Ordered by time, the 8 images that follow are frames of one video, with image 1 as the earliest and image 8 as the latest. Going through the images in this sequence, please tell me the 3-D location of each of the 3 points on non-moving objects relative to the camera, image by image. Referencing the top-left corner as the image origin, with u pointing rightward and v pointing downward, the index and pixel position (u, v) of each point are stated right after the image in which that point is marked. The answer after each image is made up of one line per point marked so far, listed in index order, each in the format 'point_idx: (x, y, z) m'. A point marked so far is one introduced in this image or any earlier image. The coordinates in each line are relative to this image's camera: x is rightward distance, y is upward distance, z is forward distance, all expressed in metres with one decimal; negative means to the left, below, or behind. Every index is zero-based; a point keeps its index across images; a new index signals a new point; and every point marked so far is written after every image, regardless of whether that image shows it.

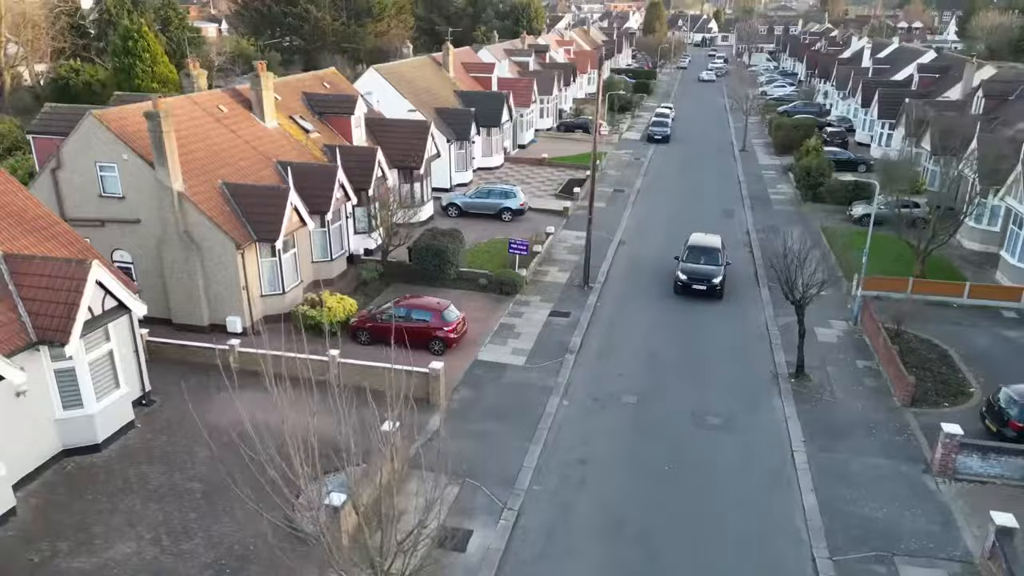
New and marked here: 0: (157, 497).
0: (-7.4, -4.4, +14.5) m
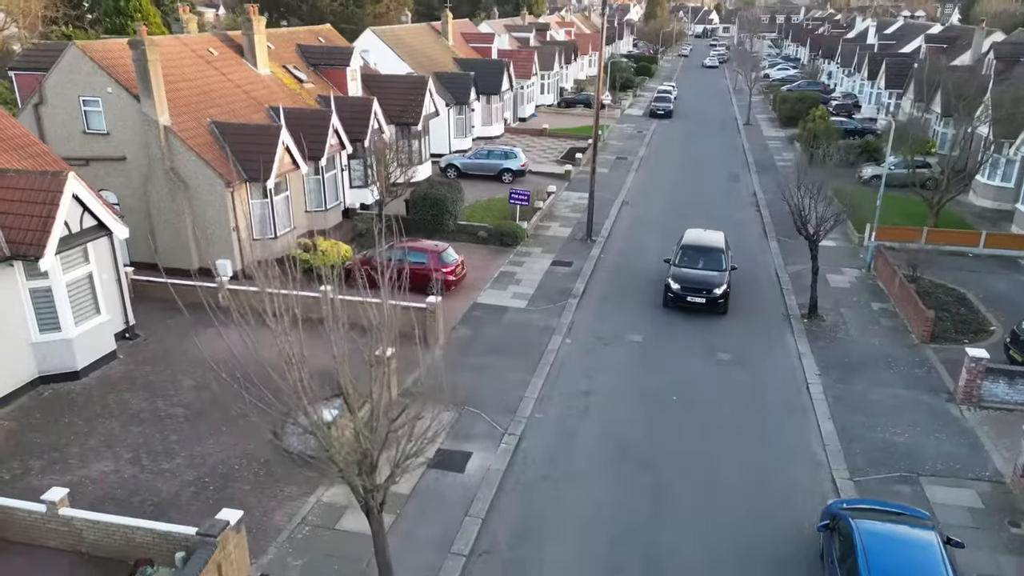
0: (-7.4, -2.6, +13.8) m
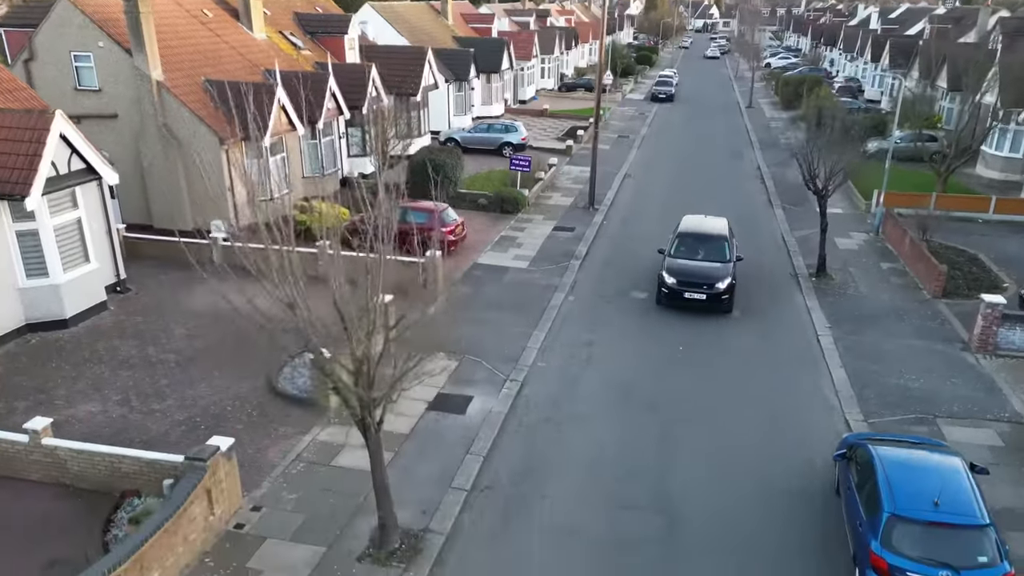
0: (-7.3, -1.5, +13.3) m
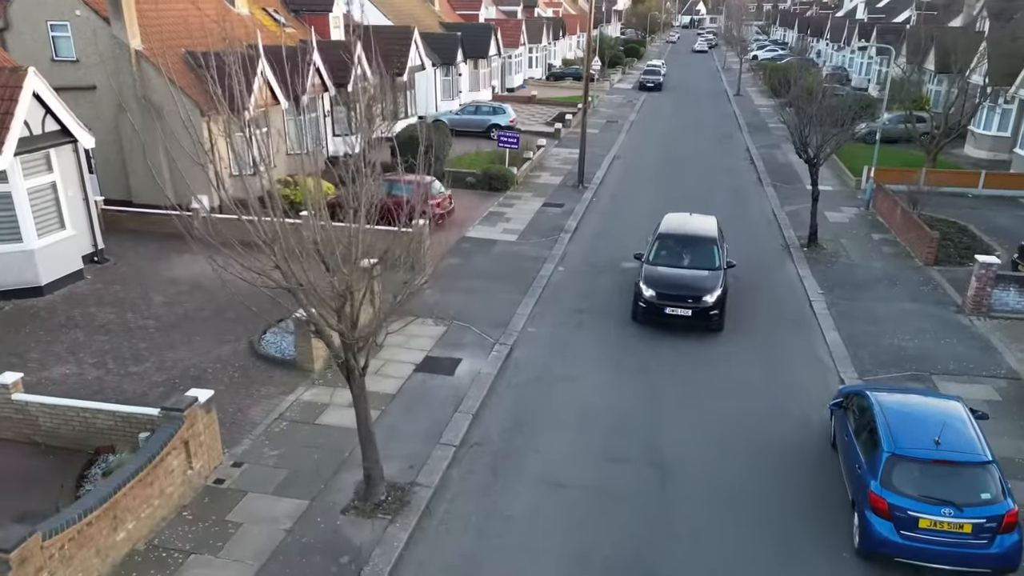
0: (-7.5, -0.8, +12.9) m
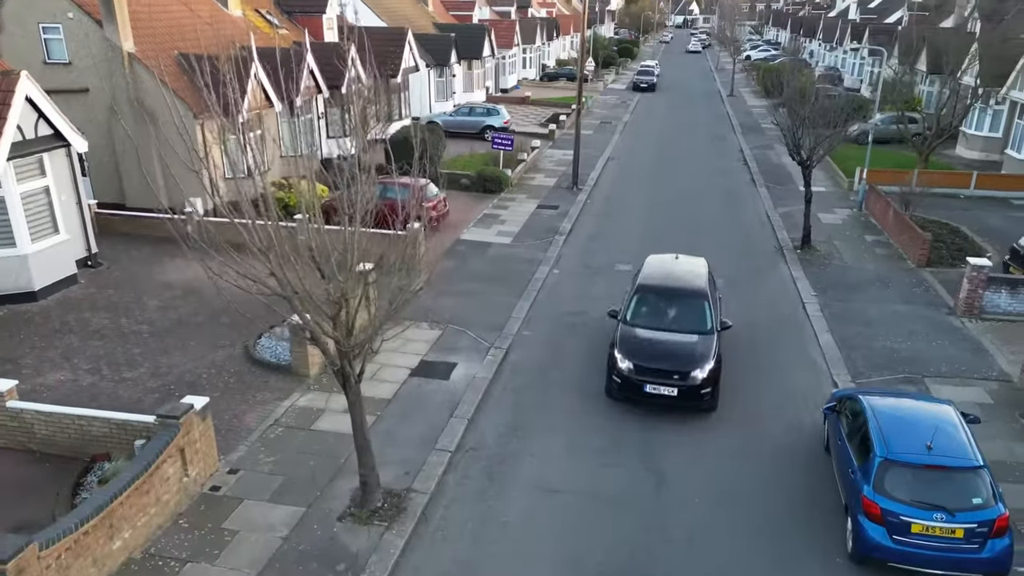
0: (-7.6, -0.9, +12.9) m
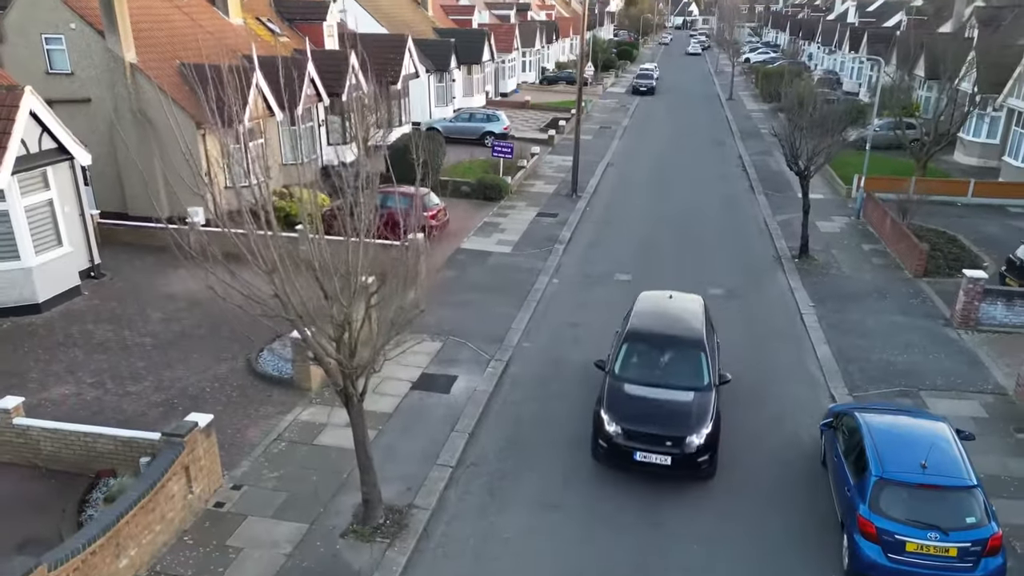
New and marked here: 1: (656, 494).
0: (-7.6, -1.1, +13.0) m
1: (+2.1, -3.0, +10.1) m
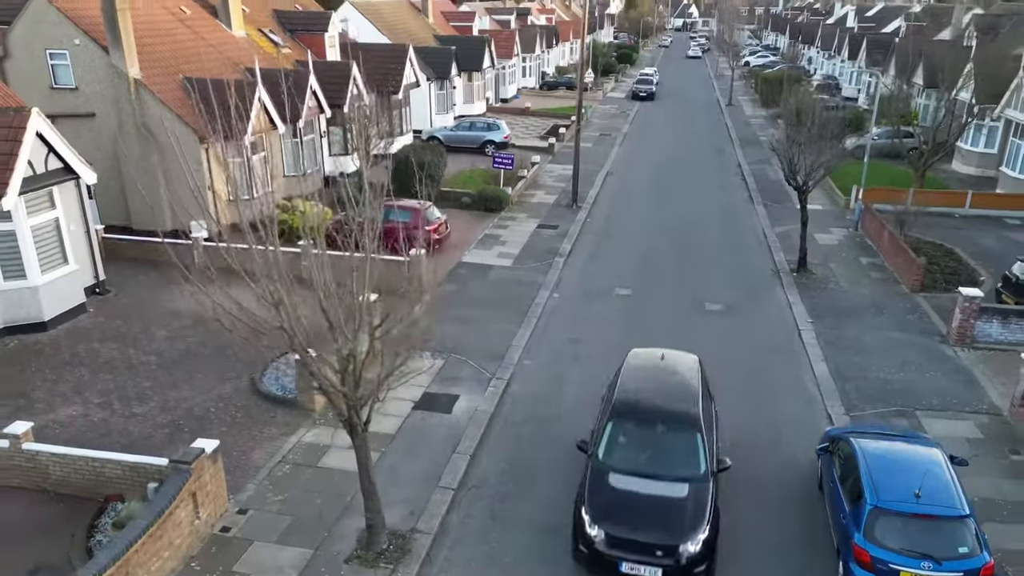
0: (-7.6, -1.5, +13.1) m
1: (+2.1, -3.3, +10.3) m
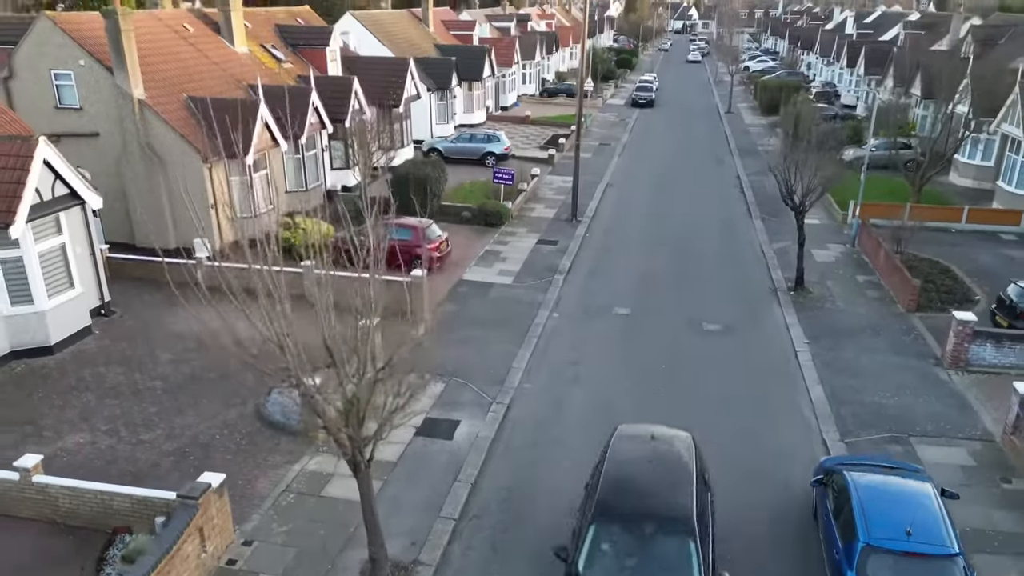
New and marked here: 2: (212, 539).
0: (-7.6, -2.0, +13.3) m
1: (+2.1, -3.9, +10.5) m
2: (-4.1, -3.4, +9.5) m
